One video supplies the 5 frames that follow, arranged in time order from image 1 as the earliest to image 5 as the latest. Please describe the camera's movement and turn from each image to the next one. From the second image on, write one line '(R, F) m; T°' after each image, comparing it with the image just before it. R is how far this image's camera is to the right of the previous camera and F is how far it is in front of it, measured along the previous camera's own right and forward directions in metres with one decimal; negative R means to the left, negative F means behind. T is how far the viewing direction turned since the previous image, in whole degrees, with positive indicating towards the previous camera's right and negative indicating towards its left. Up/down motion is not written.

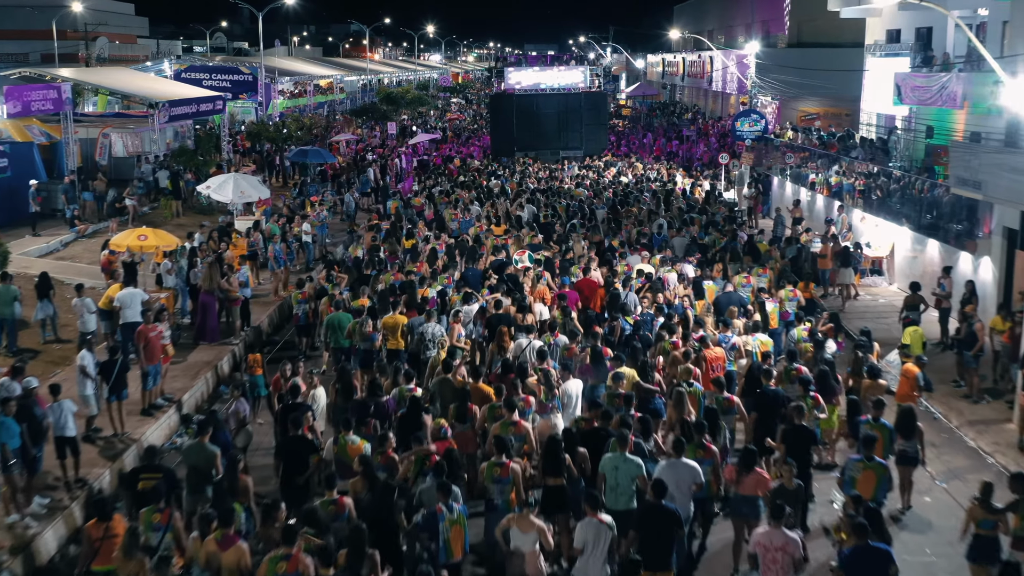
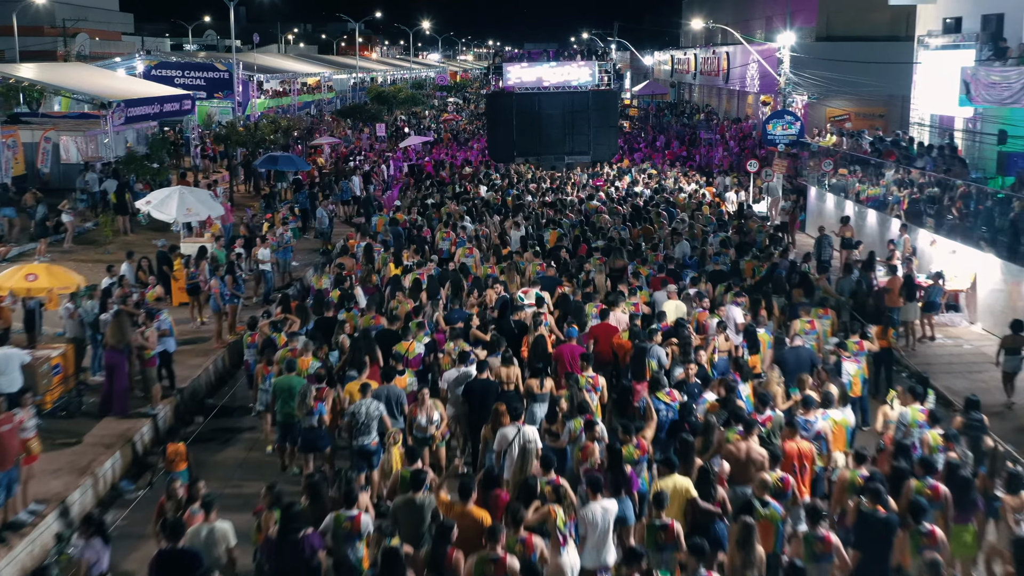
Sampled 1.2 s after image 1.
(0.0, +3.4) m; 0°
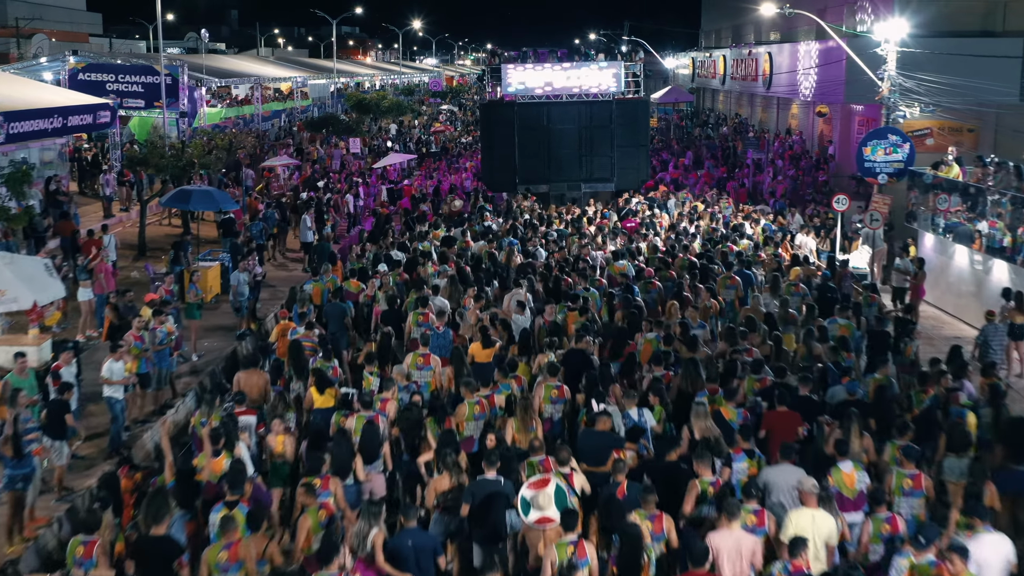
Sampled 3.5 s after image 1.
(0.0, +6.6) m; 0°
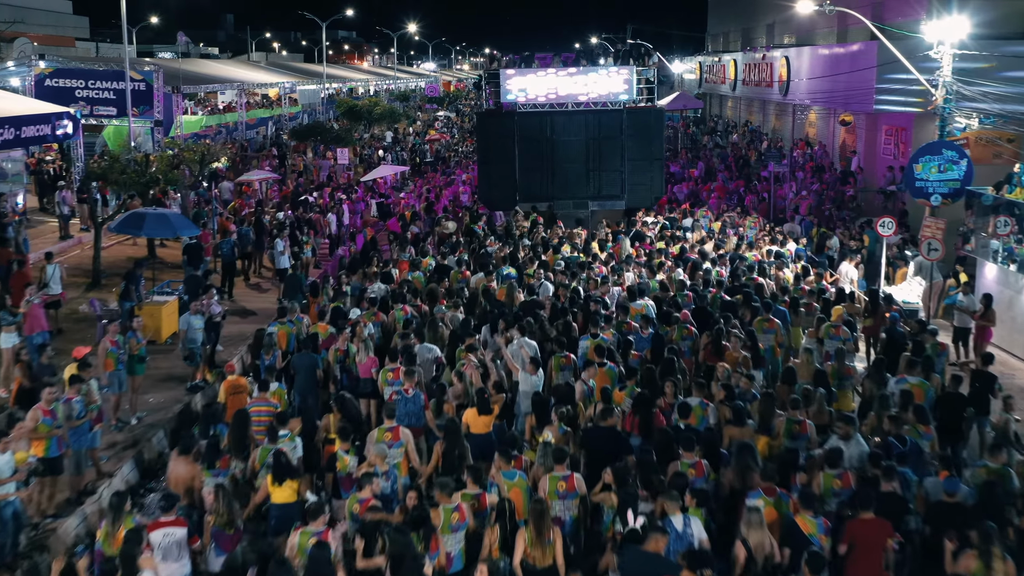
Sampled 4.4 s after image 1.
(0.0, +2.3) m; 0°
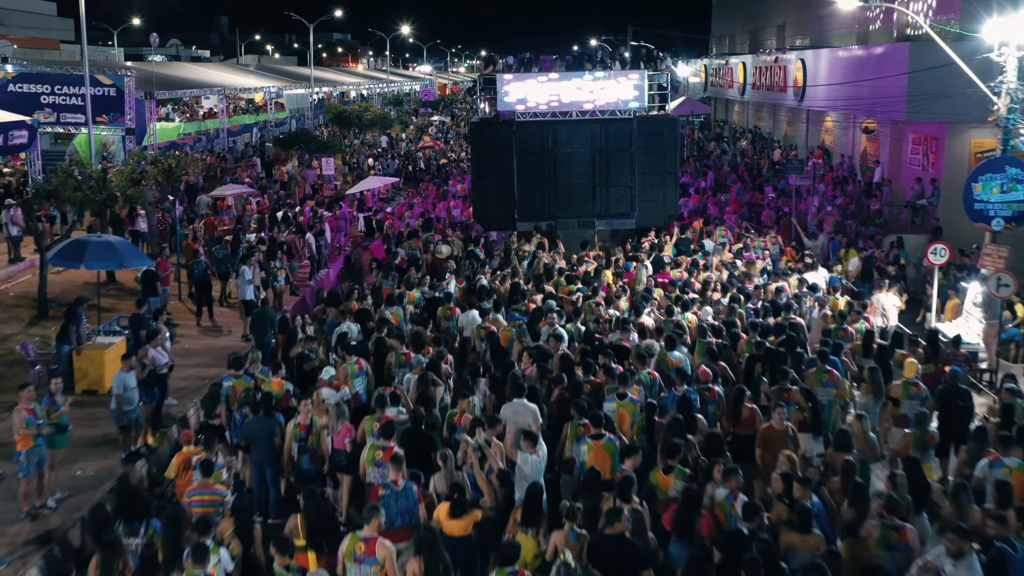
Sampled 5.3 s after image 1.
(0.0, +2.1) m; 0°
